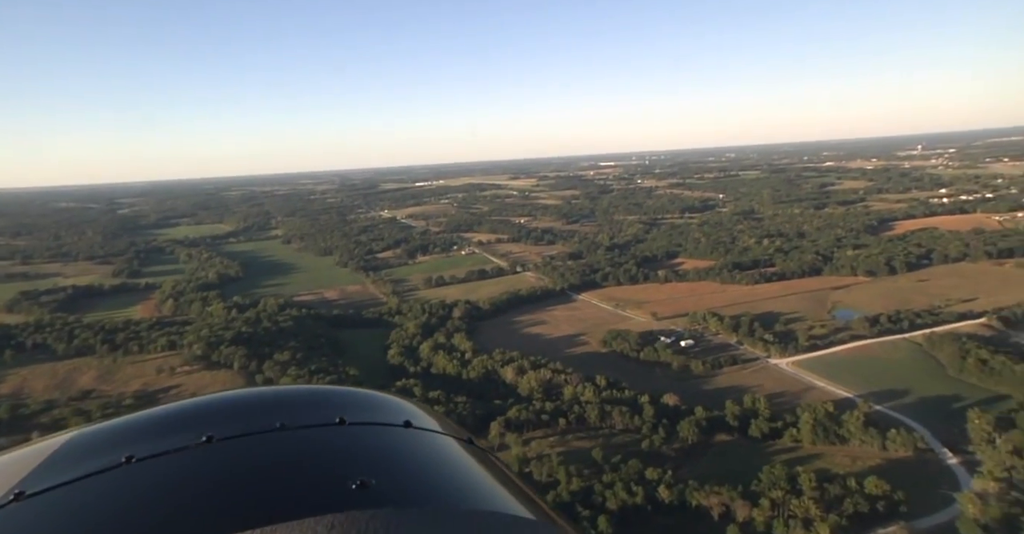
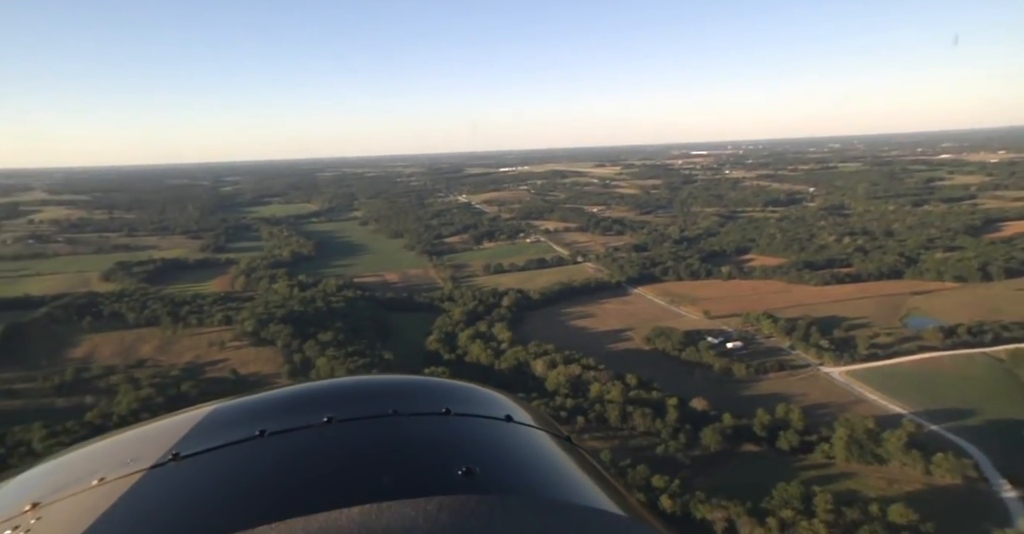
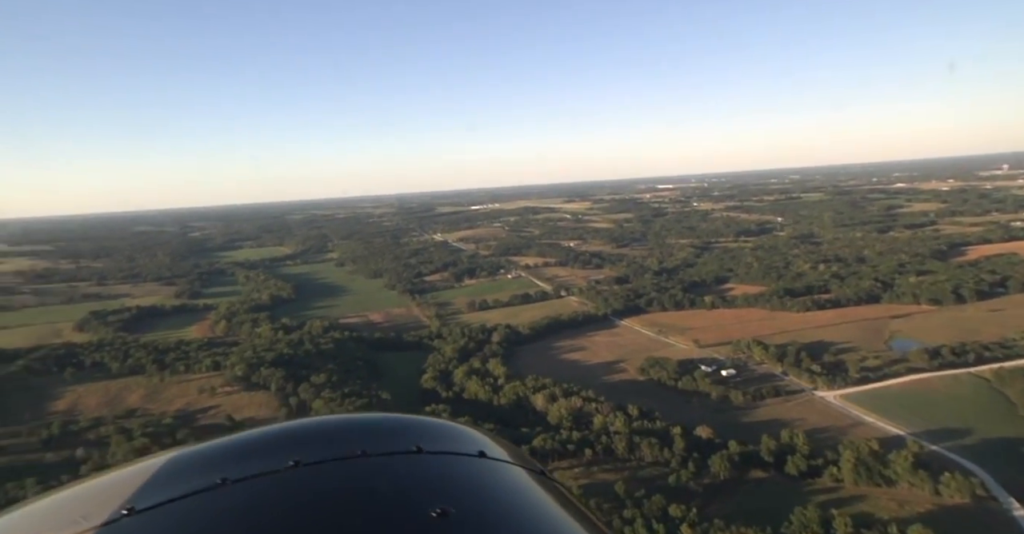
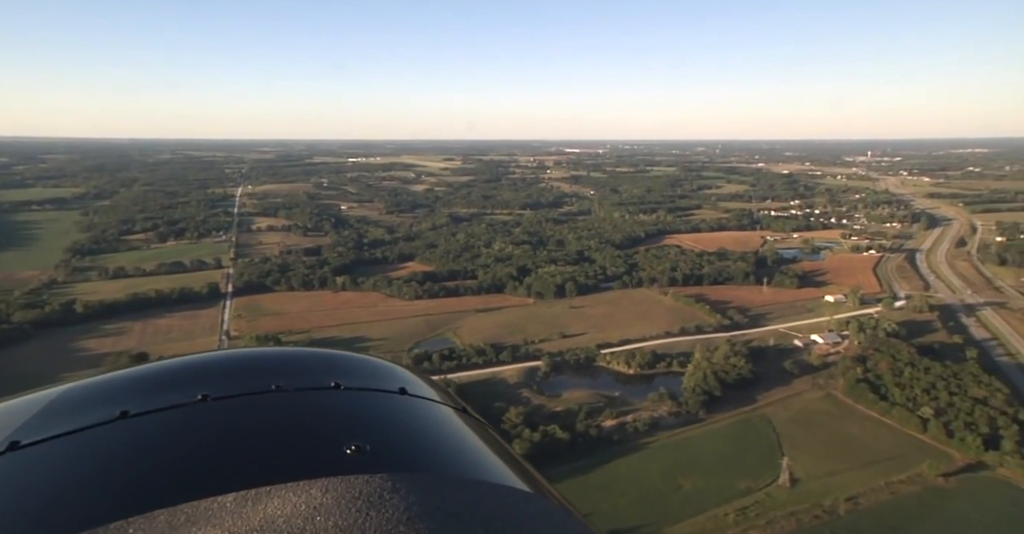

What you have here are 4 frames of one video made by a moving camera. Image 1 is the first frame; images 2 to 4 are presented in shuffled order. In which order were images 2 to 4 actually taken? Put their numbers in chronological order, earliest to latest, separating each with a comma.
3, 2, 4
